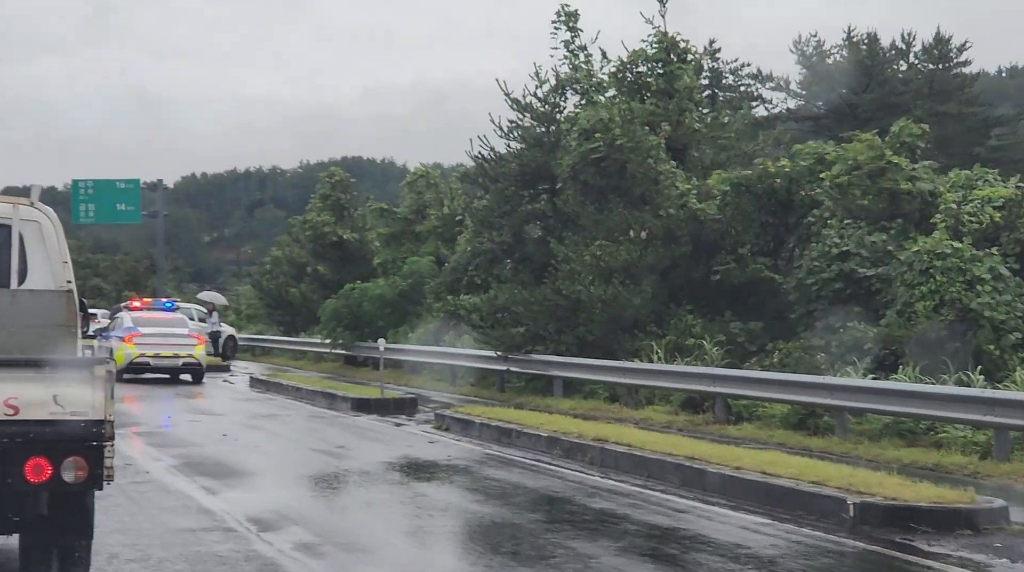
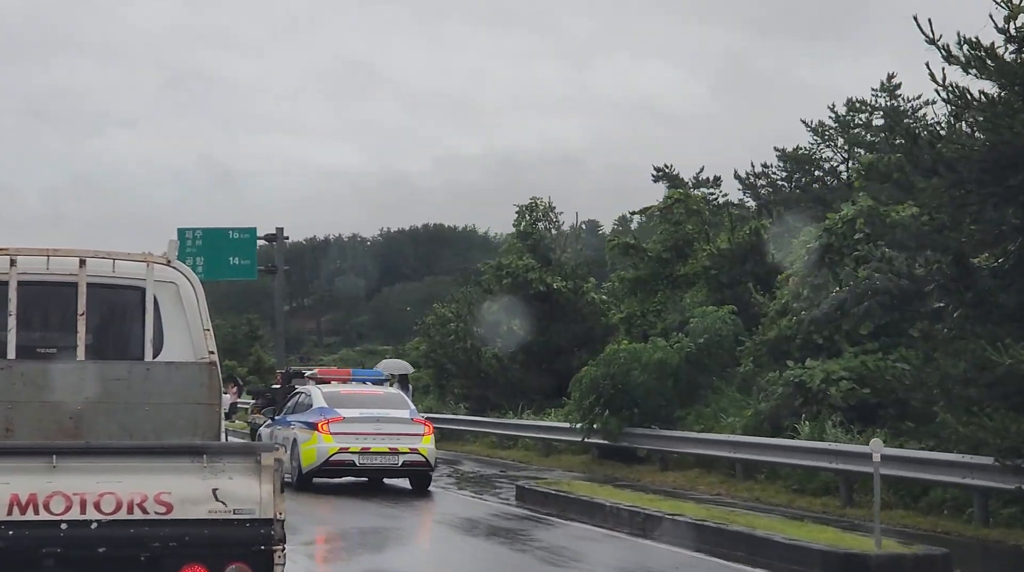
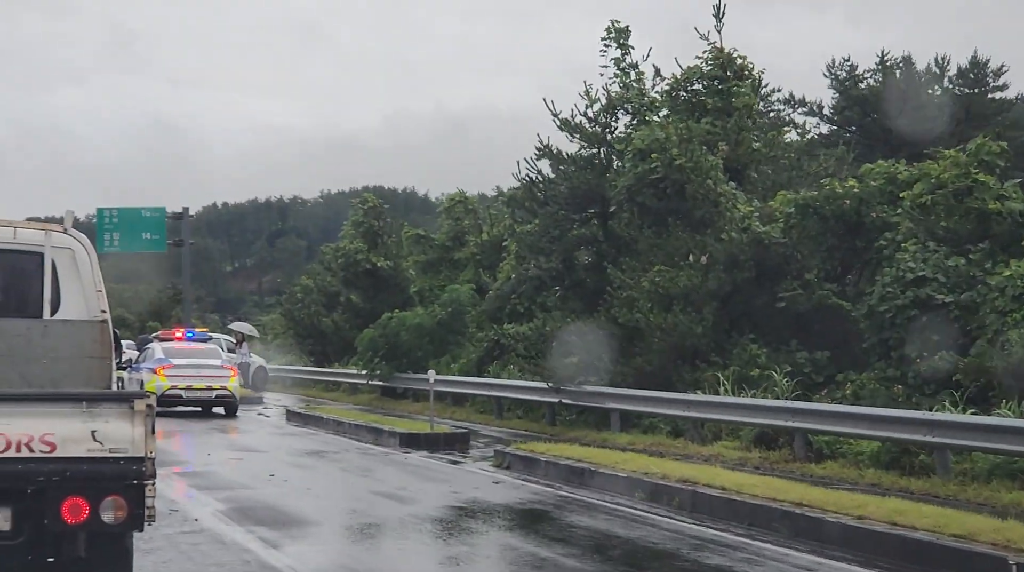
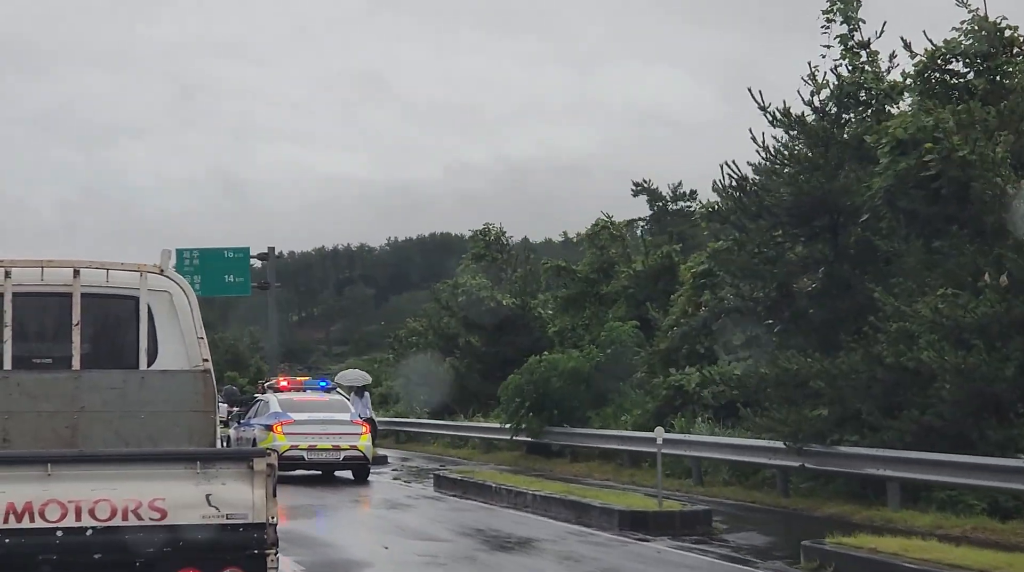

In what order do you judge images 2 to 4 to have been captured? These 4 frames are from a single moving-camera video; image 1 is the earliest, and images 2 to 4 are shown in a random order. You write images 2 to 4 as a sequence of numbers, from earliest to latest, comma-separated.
3, 4, 2
